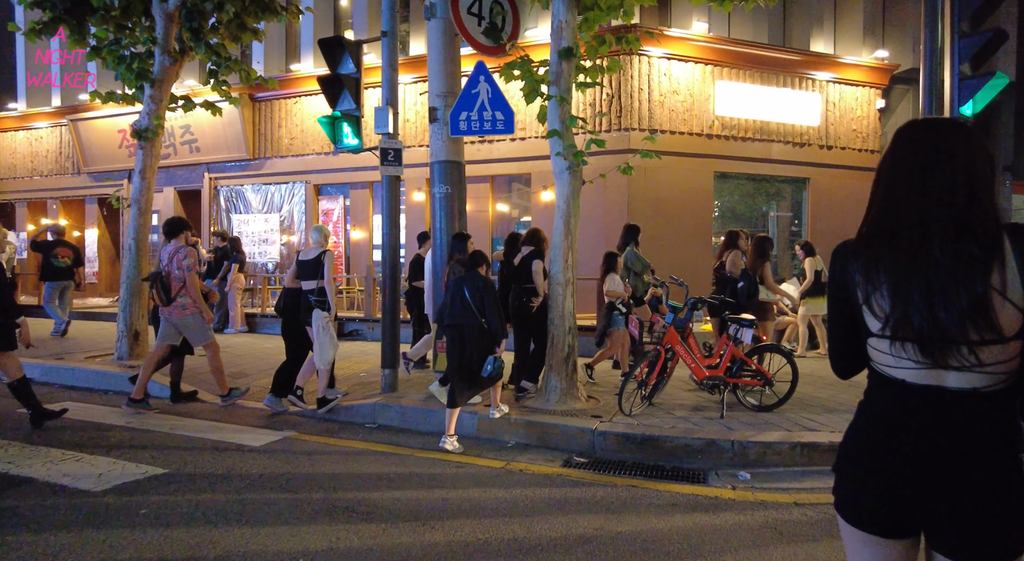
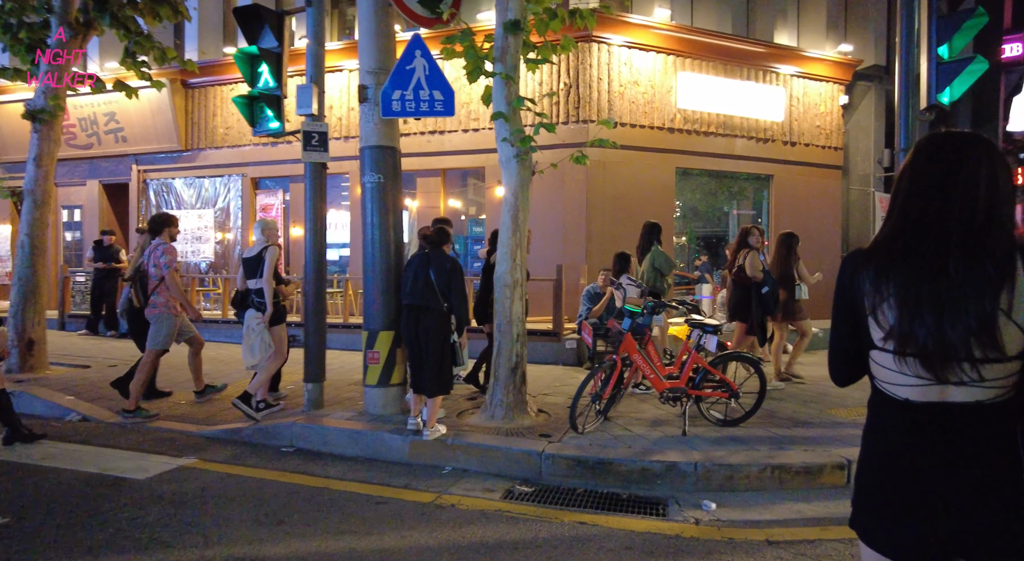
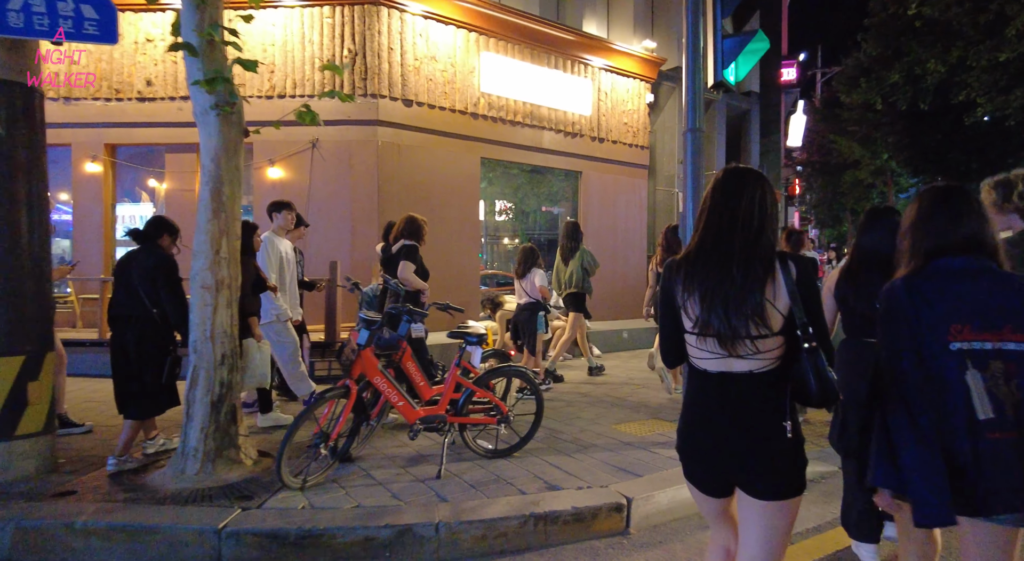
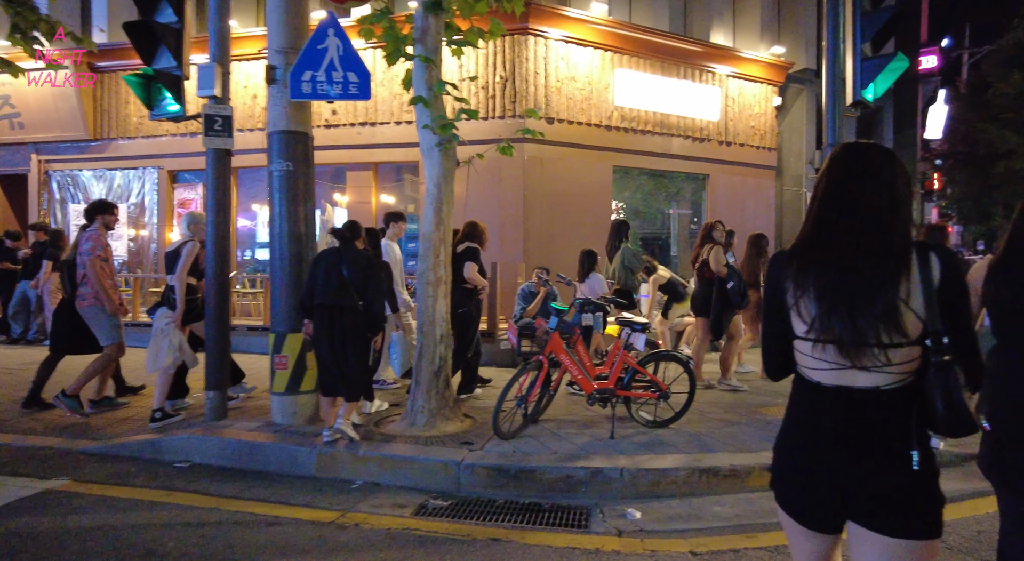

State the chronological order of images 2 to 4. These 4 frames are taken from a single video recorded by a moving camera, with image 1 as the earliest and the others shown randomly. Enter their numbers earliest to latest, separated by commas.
2, 4, 3
